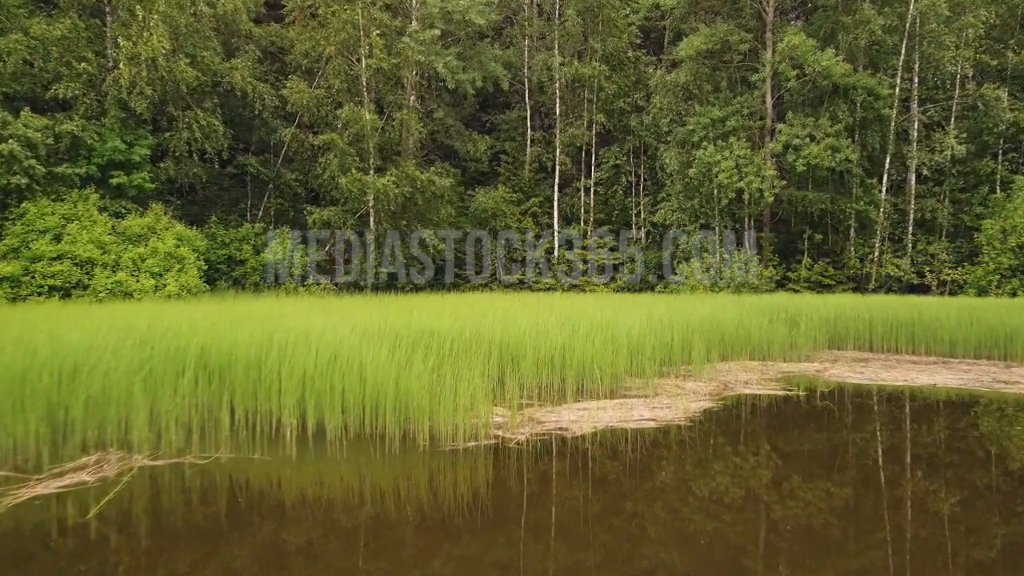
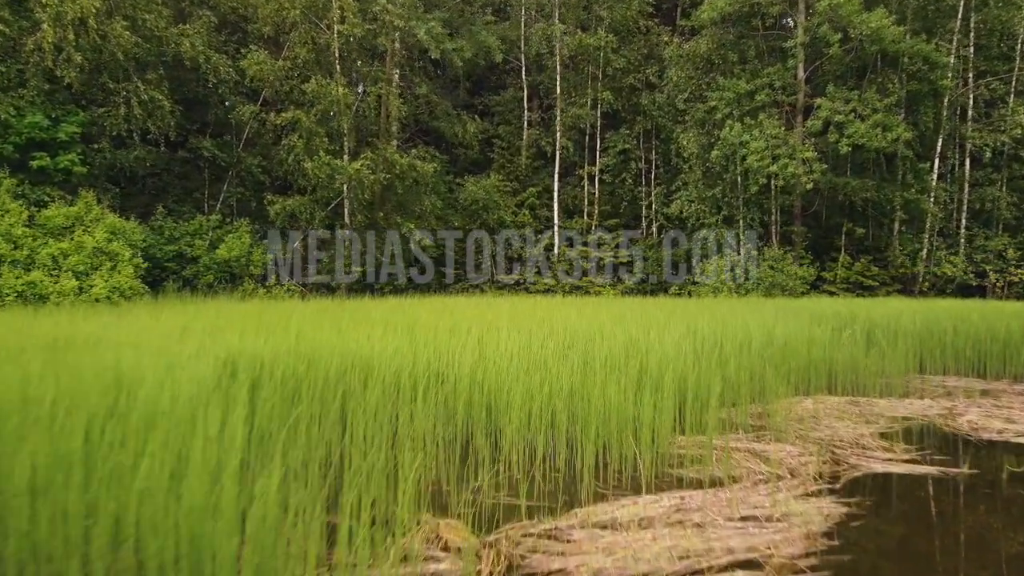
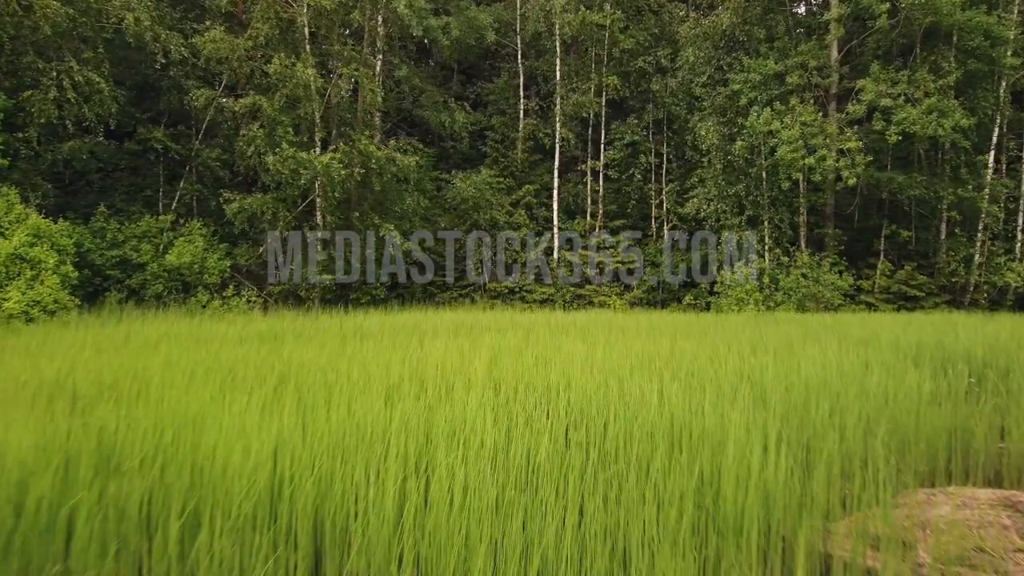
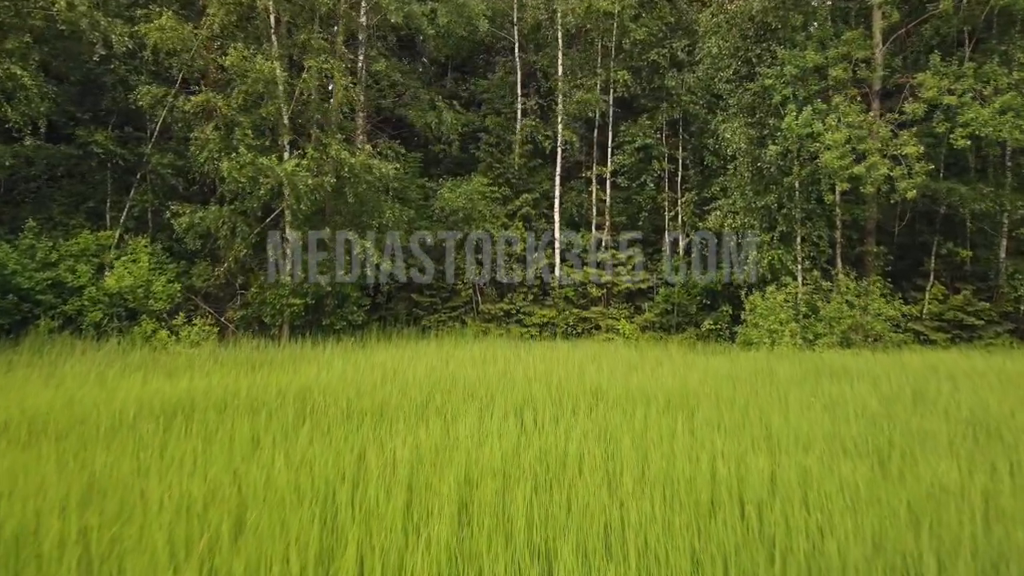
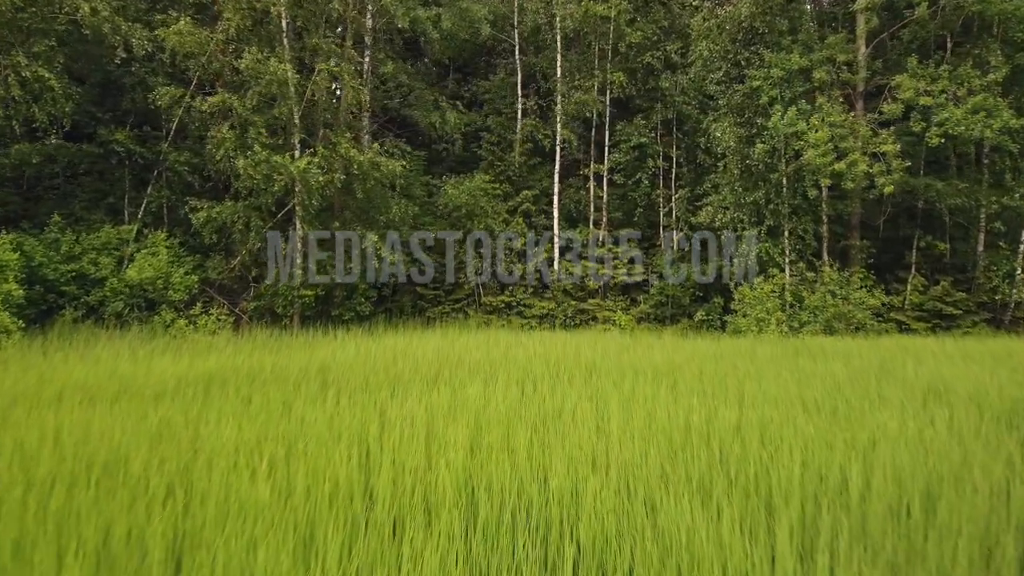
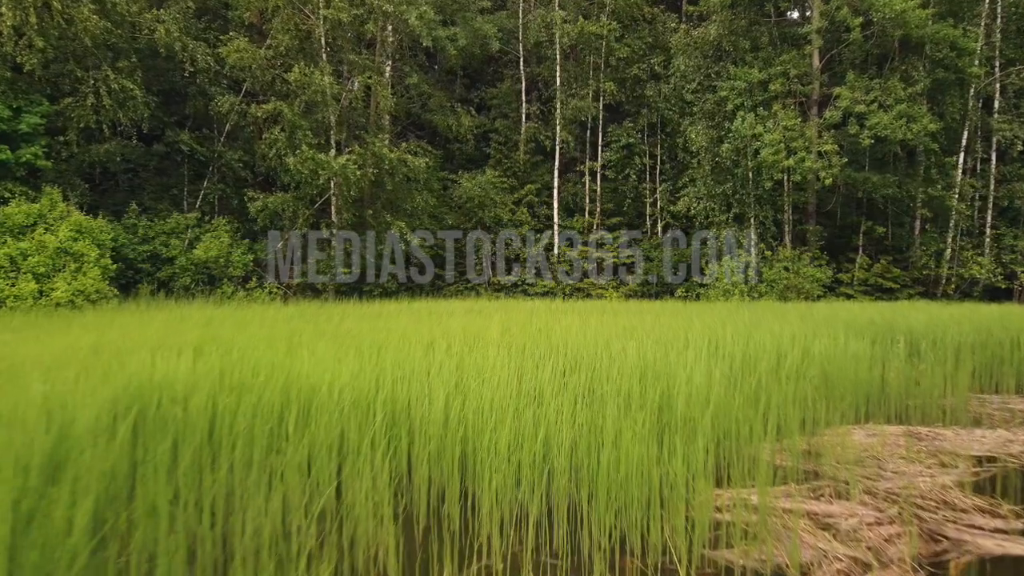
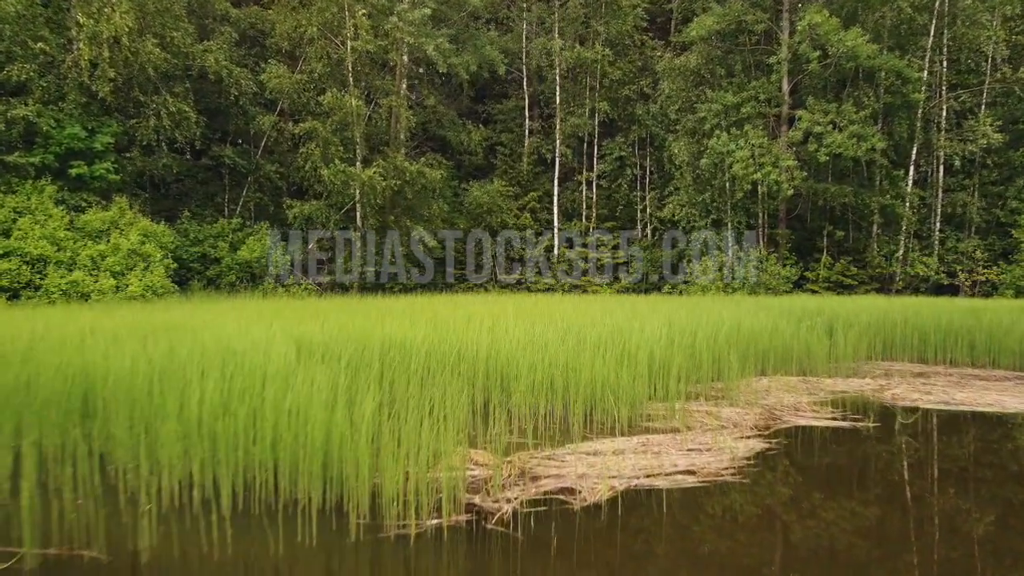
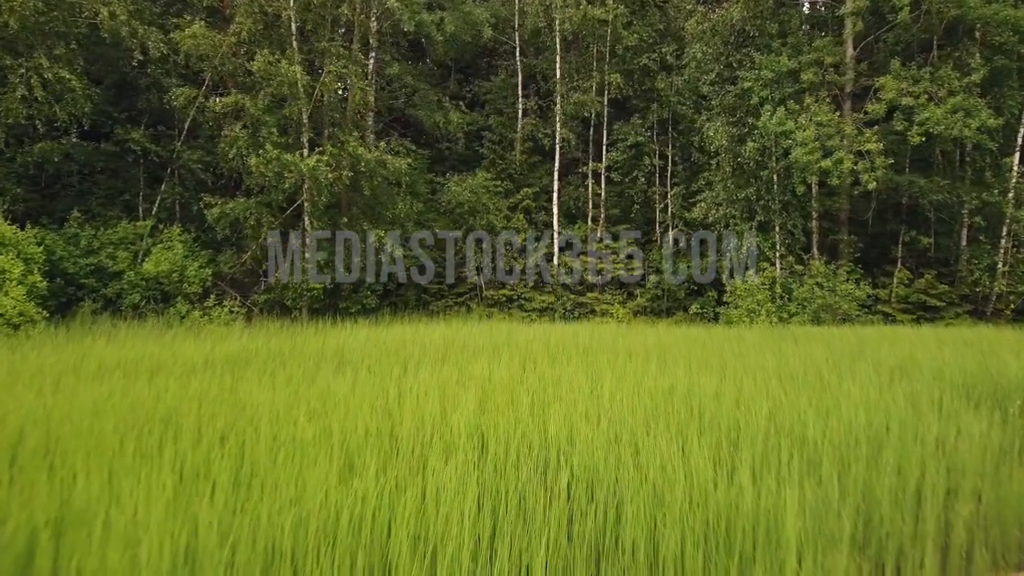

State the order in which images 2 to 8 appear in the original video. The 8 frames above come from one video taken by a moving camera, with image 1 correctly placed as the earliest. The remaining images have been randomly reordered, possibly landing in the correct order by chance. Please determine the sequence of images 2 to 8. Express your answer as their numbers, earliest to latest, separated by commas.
7, 2, 6, 3, 8, 5, 4
